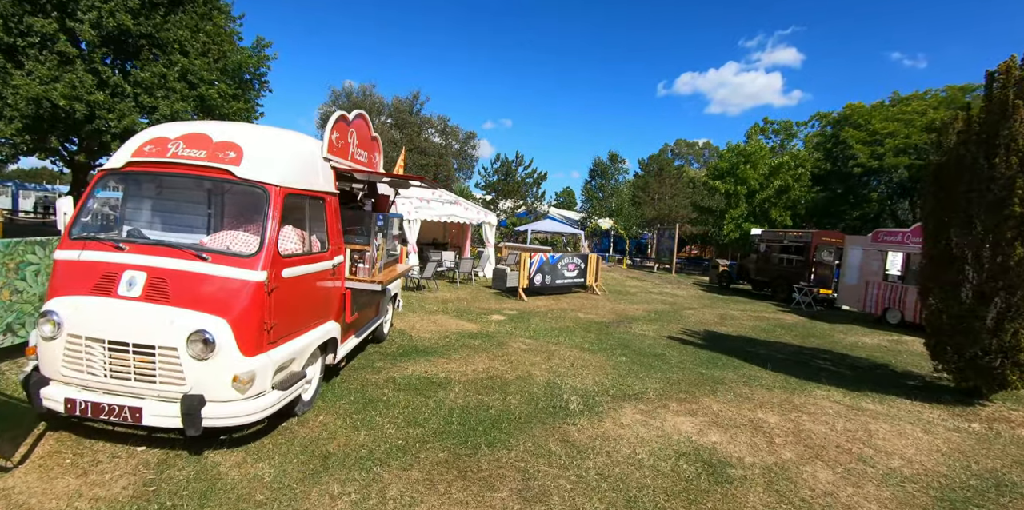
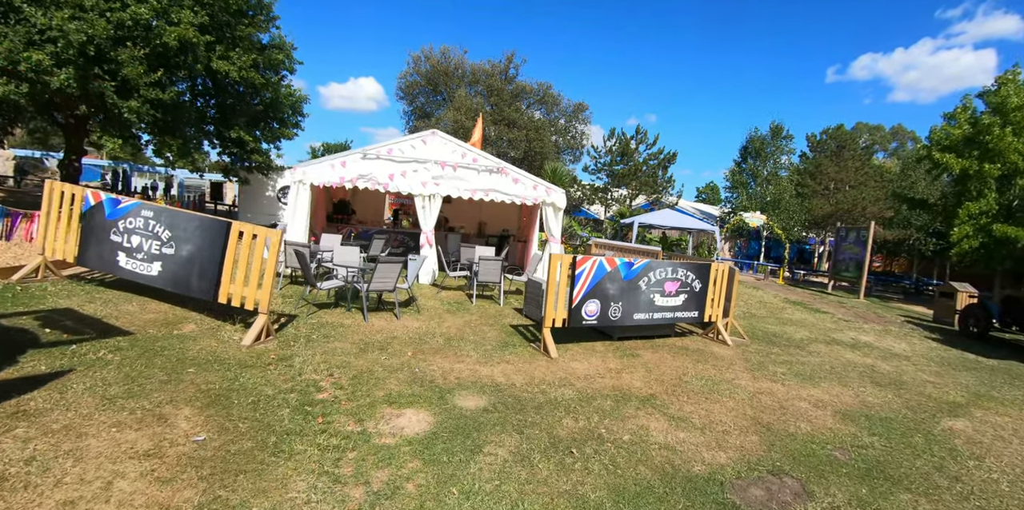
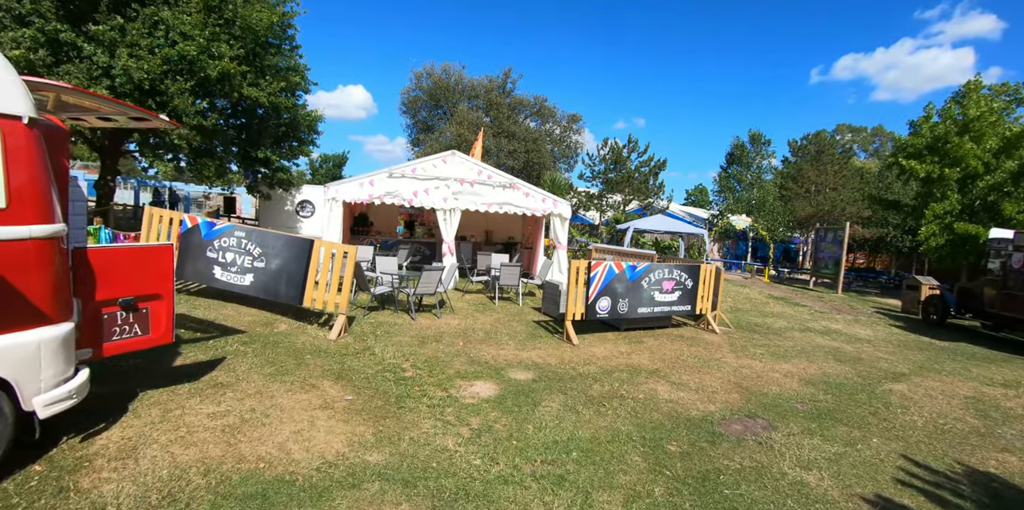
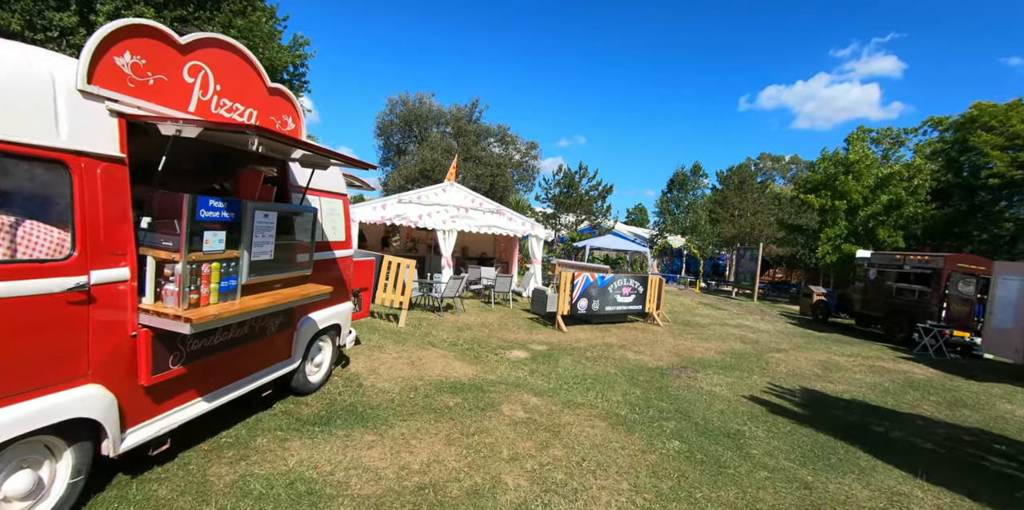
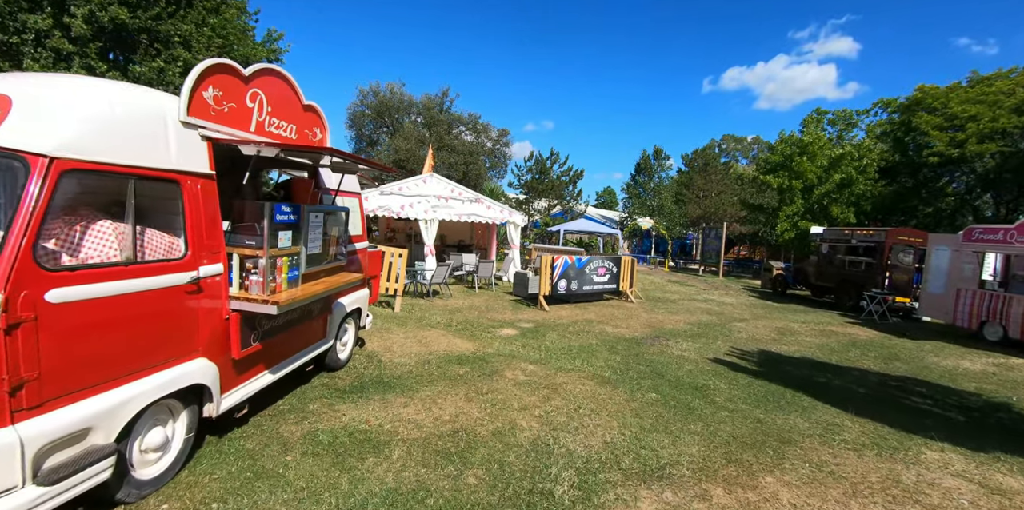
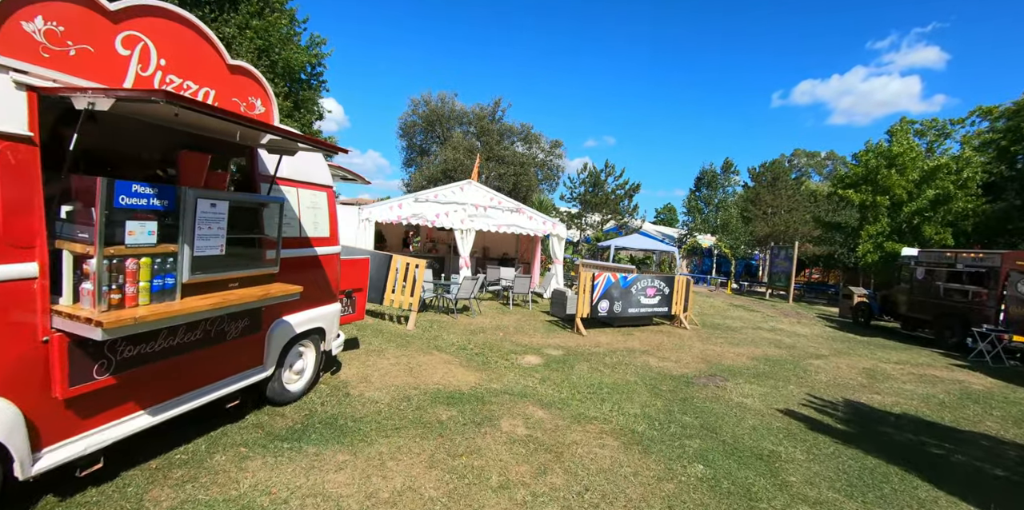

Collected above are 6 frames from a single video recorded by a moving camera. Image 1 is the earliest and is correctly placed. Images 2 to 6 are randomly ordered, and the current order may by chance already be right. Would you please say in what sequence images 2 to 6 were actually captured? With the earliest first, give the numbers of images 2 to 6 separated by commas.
5, 4, 6, 3, 2
